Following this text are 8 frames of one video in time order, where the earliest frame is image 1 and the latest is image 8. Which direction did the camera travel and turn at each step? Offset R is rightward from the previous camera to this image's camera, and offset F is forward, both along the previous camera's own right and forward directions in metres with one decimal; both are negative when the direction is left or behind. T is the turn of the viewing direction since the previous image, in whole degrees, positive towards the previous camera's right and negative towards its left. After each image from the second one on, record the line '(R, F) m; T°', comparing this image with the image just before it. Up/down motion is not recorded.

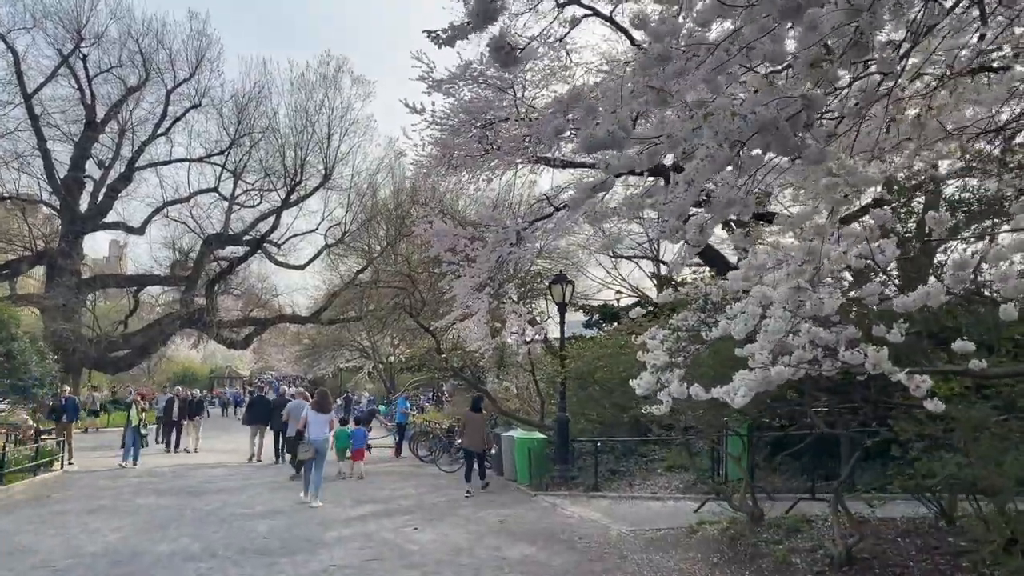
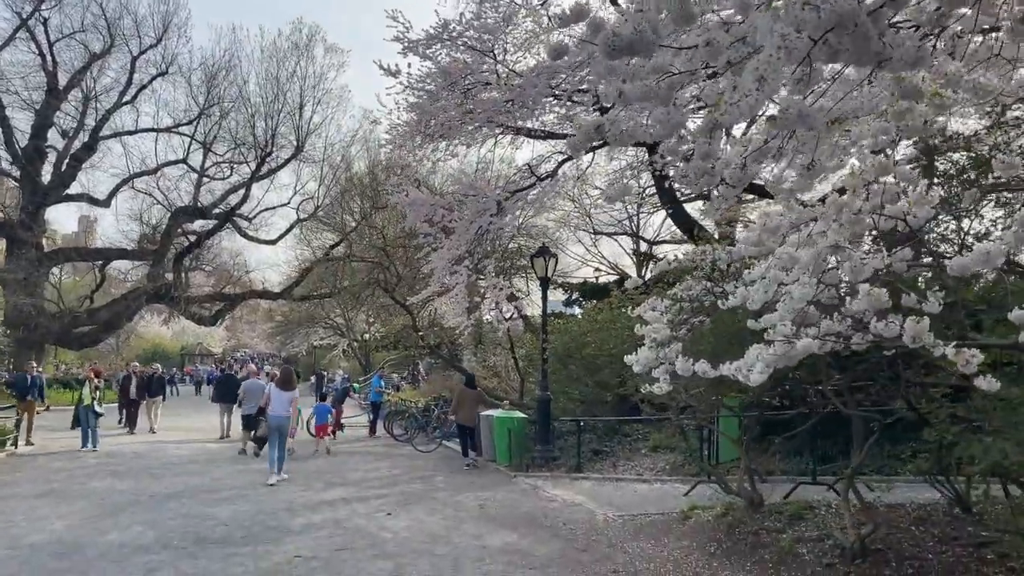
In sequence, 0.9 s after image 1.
(-0.1, +0.7) m; +2°
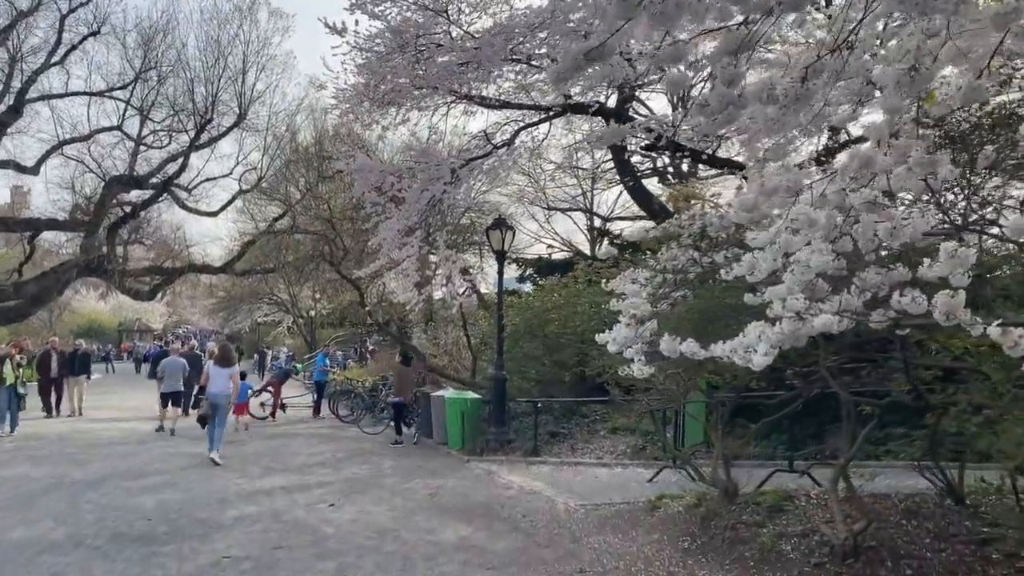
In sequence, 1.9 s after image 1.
(-0.1, +0.7) m; +3°
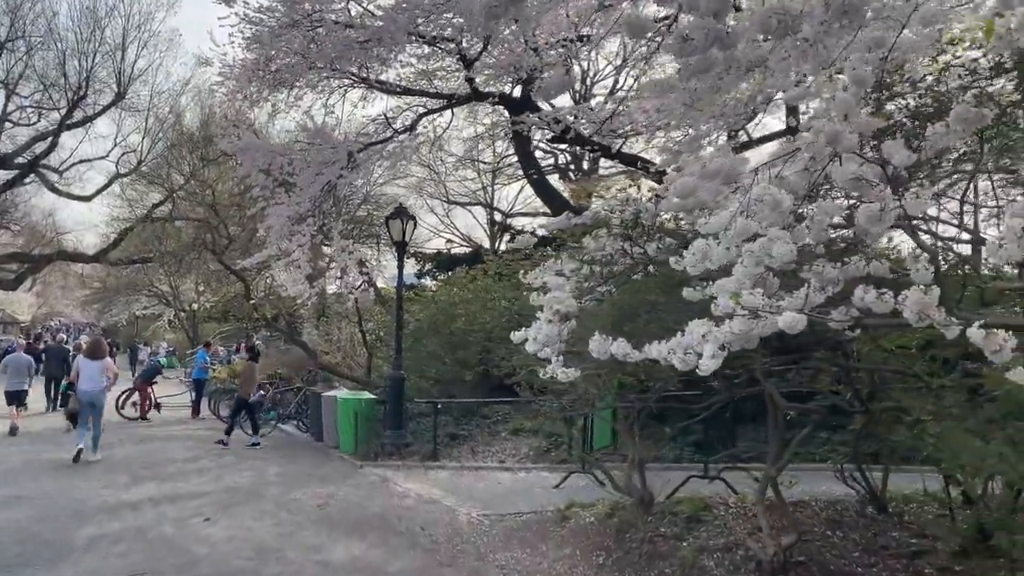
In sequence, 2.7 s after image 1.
(-0.1, +0.6) m; +7°
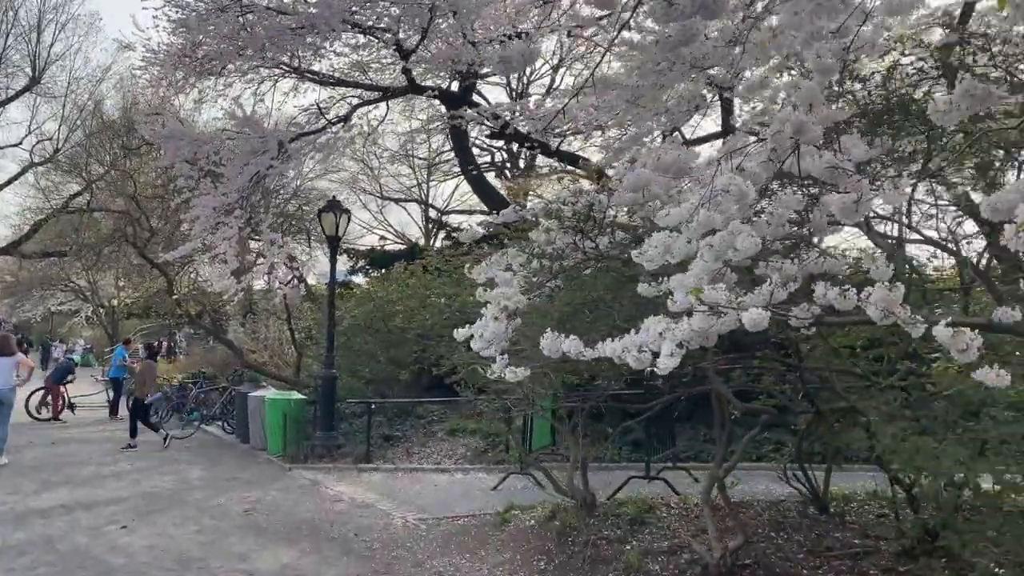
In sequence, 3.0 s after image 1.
(-0.1, +0.2) m; +5°
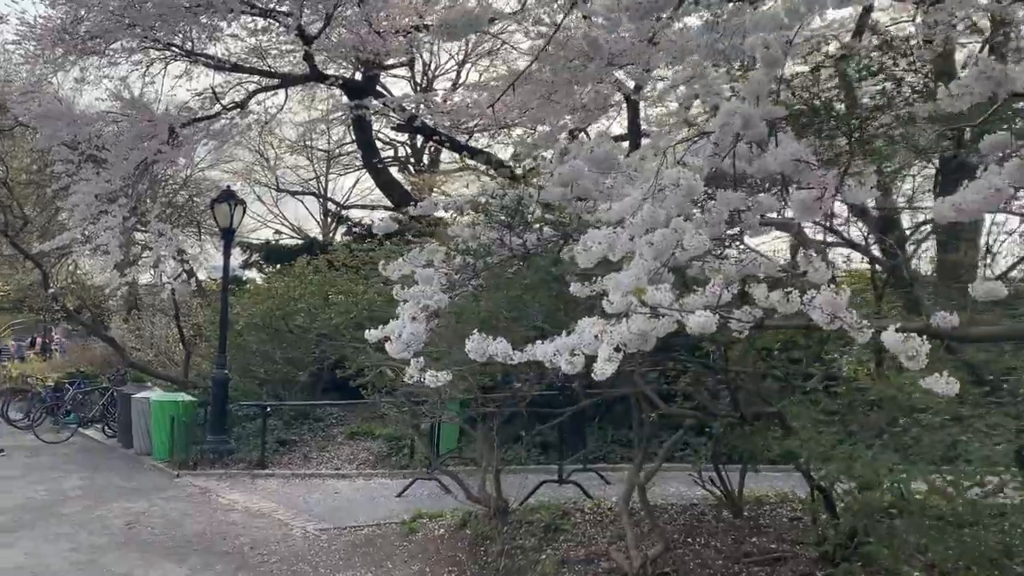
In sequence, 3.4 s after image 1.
(-0.1, +0.3) m; +7°
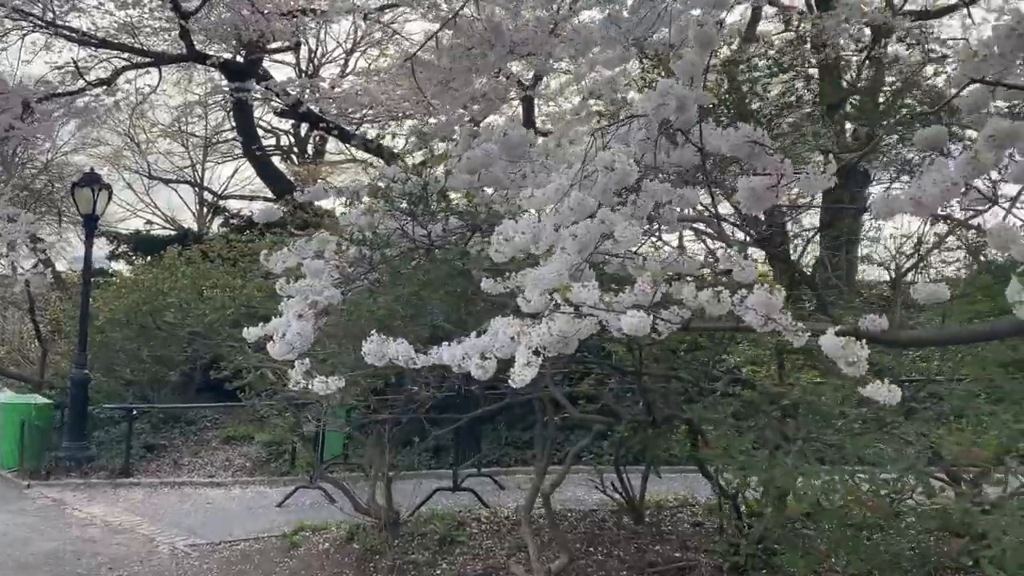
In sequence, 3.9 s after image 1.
(-0.1, +0.4) m; +8°
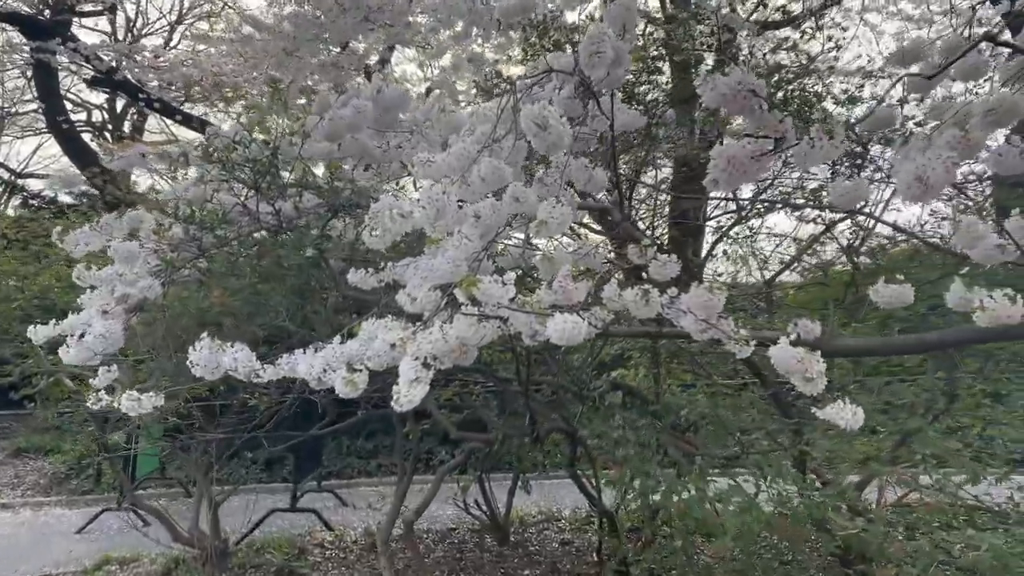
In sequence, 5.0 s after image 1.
(-0.1, +0.6) m; +11°
